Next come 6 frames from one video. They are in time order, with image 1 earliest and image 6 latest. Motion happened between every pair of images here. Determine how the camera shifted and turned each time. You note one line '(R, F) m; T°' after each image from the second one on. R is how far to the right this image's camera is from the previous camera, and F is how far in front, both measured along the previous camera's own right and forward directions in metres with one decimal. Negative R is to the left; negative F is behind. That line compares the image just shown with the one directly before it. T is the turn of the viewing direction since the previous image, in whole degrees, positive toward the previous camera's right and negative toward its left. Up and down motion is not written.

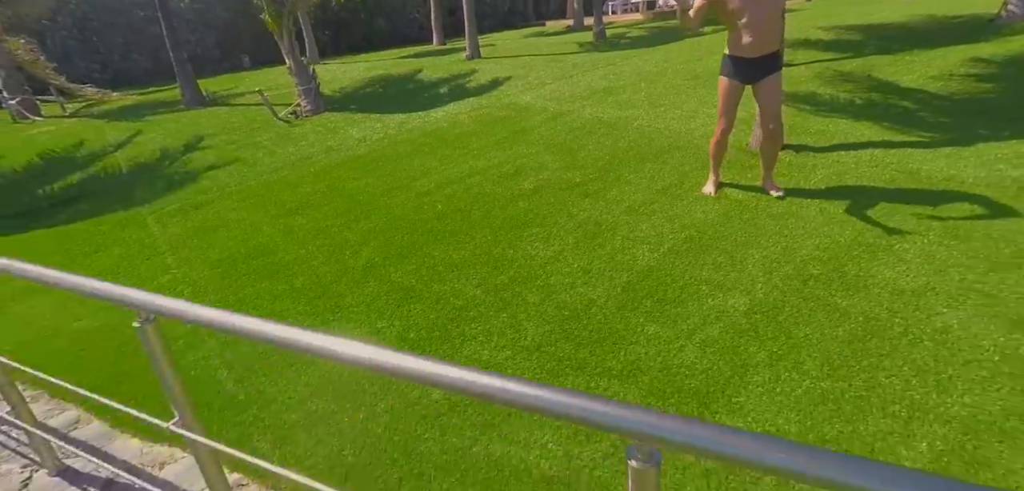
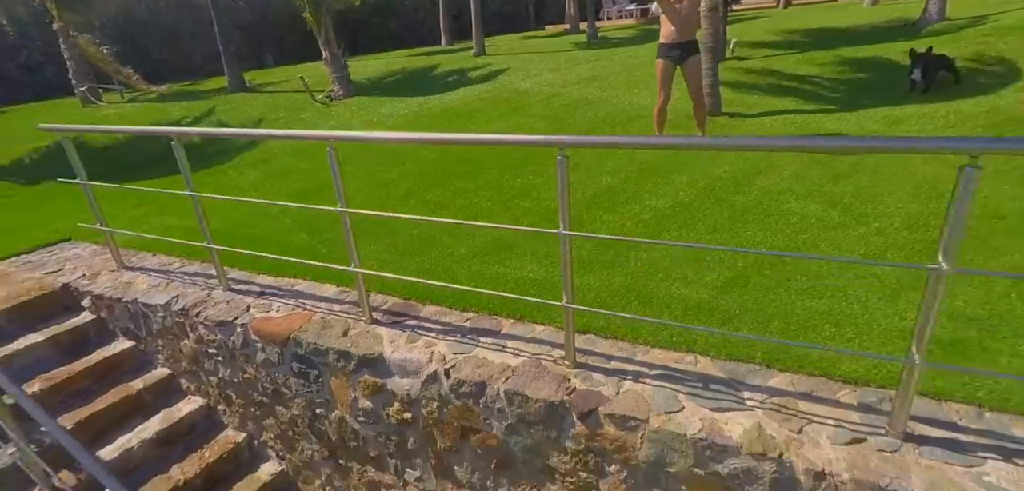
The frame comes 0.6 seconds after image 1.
(0.0, -1.4) m; 0°
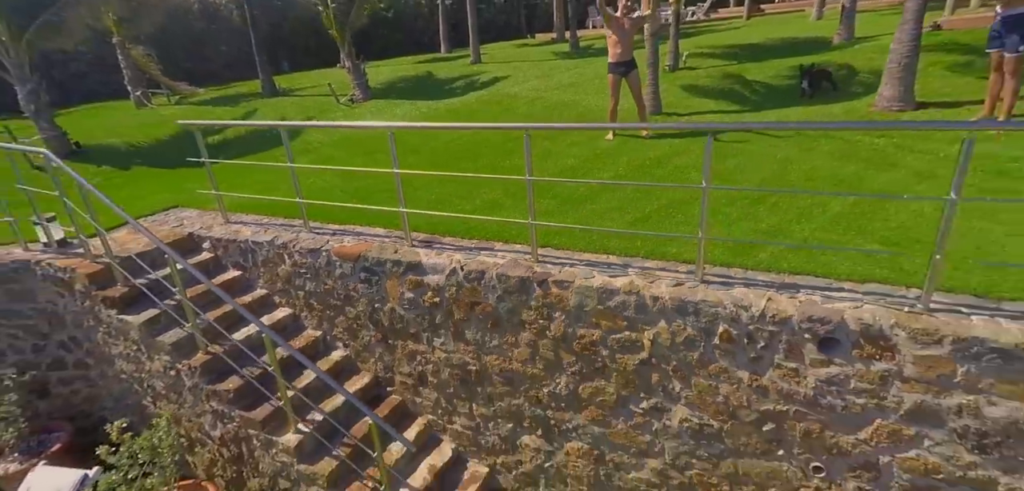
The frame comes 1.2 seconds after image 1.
(+0.1, -1.9) m; +1°
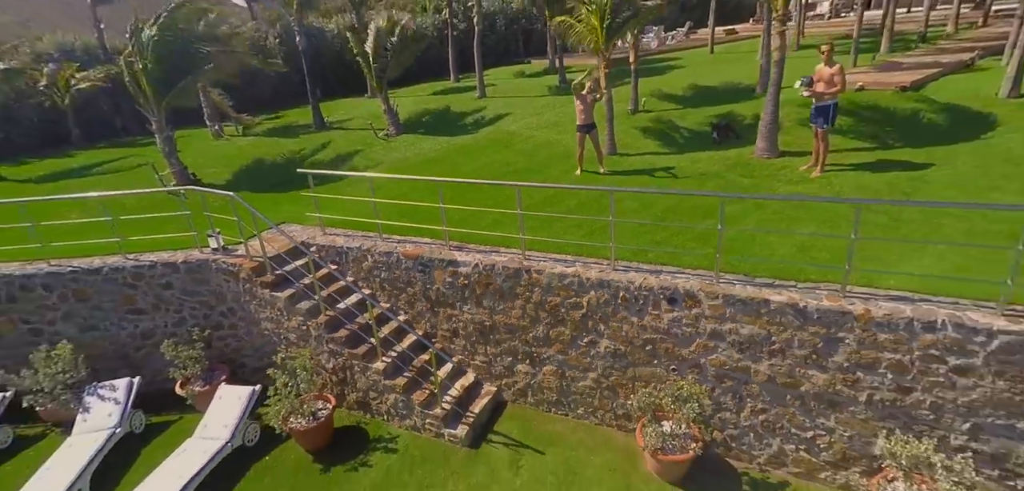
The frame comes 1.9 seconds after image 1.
(0.0, -3.3) m; 0°
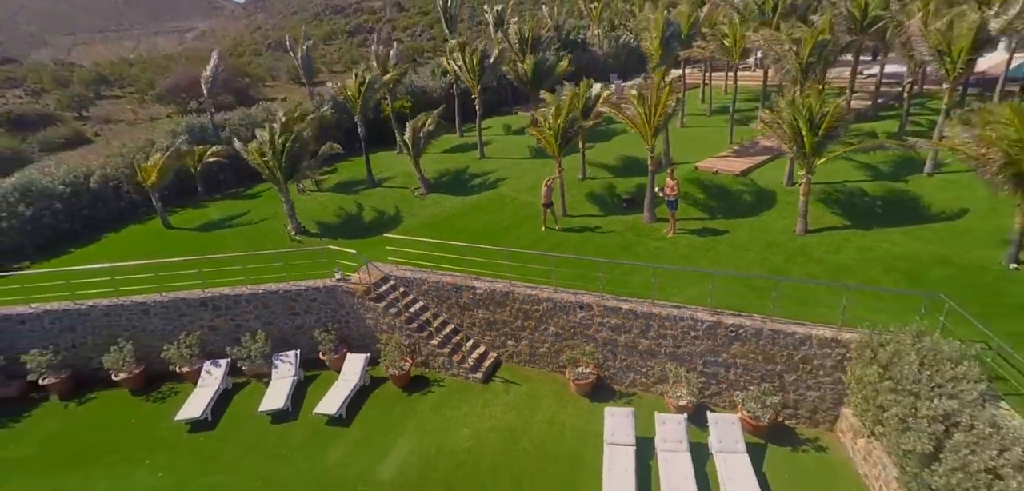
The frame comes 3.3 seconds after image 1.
(0.0, -7.4) m; +1°
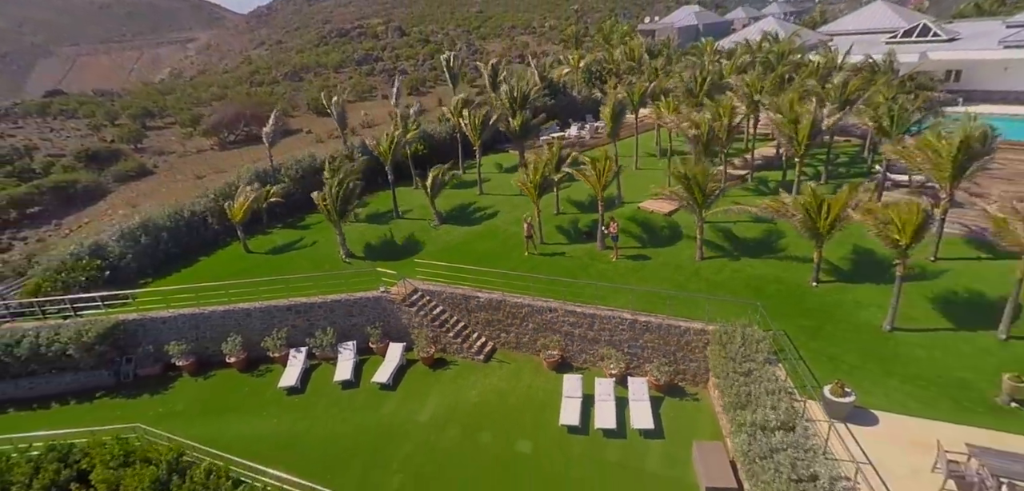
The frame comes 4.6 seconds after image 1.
(+0.1, -7.1) m; +1°
